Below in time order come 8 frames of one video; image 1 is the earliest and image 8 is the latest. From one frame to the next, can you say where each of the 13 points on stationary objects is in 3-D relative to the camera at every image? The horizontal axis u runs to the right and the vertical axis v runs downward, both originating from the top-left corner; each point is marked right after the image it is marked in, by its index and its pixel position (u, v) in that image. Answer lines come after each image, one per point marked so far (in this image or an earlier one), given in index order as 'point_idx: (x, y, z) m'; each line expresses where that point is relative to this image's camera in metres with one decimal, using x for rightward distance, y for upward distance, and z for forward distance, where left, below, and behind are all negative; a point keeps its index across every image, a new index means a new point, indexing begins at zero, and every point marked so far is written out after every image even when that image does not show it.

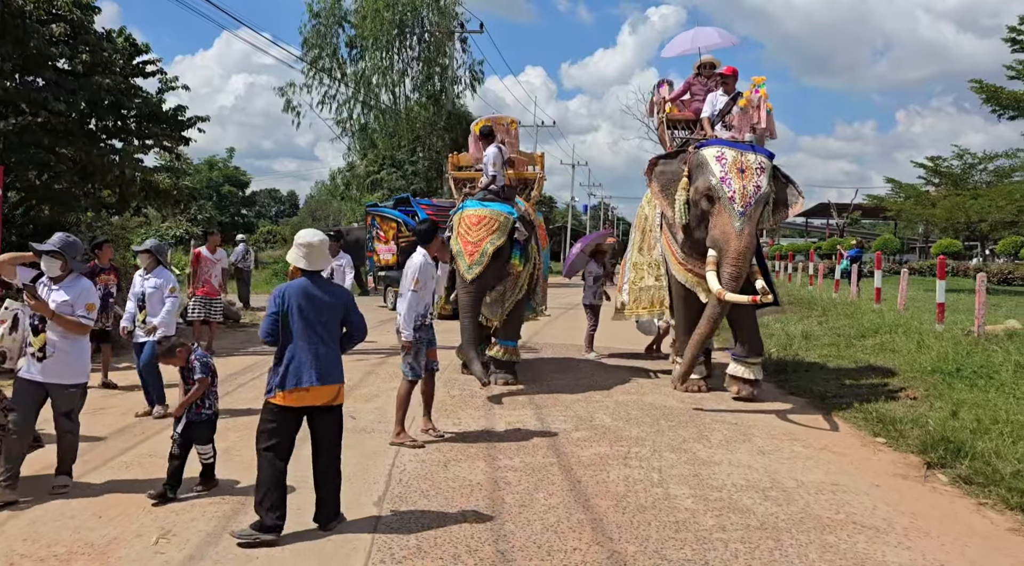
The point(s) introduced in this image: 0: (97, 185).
0: (-5.4, +1.2, +10.9) m
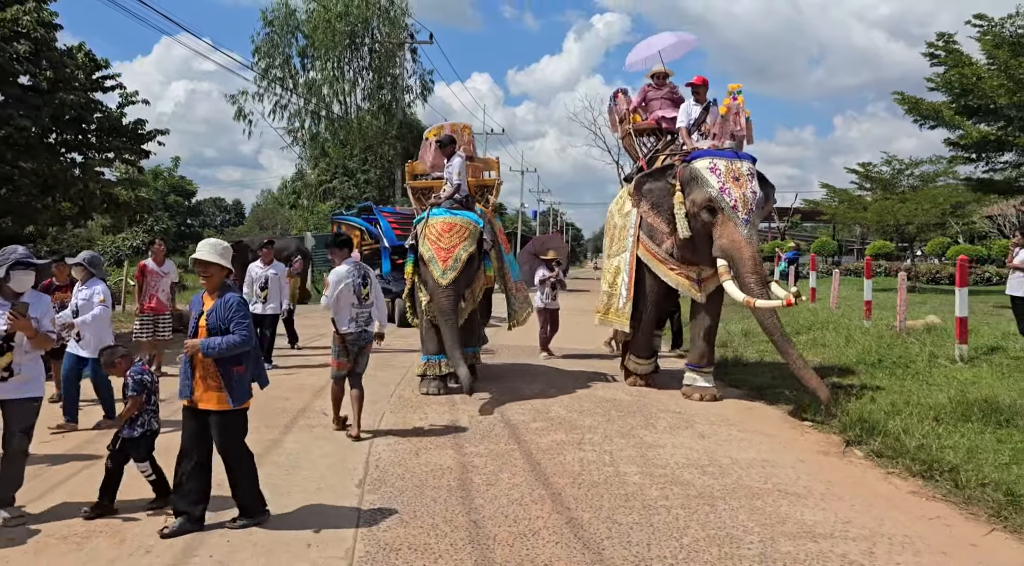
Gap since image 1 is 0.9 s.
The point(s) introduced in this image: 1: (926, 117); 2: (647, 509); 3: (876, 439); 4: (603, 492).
0: (-6.0, +1.1, +11.1) m
1: (+7.7, +3.1, +15.9) m
2: (+0.7, -1.2, +4.4) m
3: (+2.5, -1.1, +5.9) m
4: (+0.5, -1.2, +4.7) m
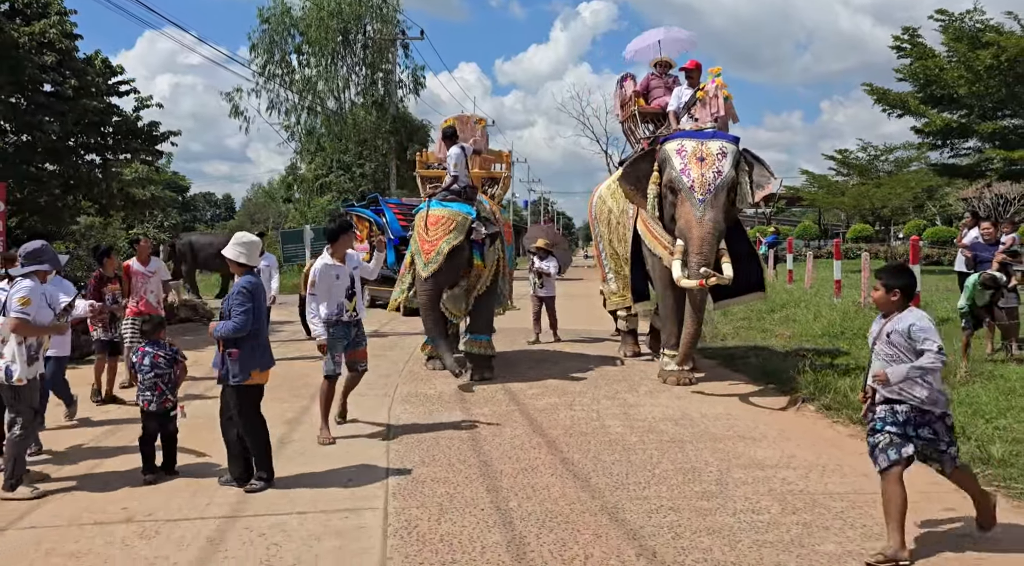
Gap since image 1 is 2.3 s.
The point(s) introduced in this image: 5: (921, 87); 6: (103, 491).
0: (-6.1, +1.2, +11.8) m
1: (+7.6, +3.5, +16.8) m
2: (+0.7, -1.0, +5.3) m
3: (+2.5, -0.9, +6.8) m
4: (+0.5, -1.0, +5.6) m
5: (+7.8, +3.7, +16.1) m
6: (-2.2, -1.1, +4.6) m
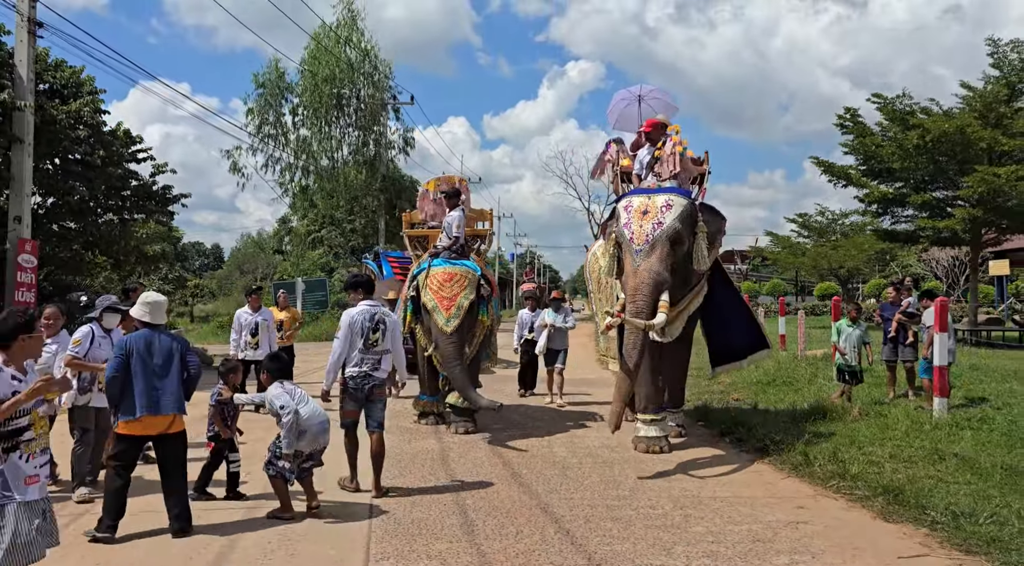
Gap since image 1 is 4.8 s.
0: (-6.5, +0.5, +13.2) m
1: (+7.1, +2.3, +18.4) m
2: (+0.4, -1.4, +6.6) m
3: (+2.2, -1.4, +8.2) m
4: (+0.2, -1.4, +6.9) m
5: (+7.4, +2.6, +17.8) m
6: (-2.5, -1.5, +5.9) m
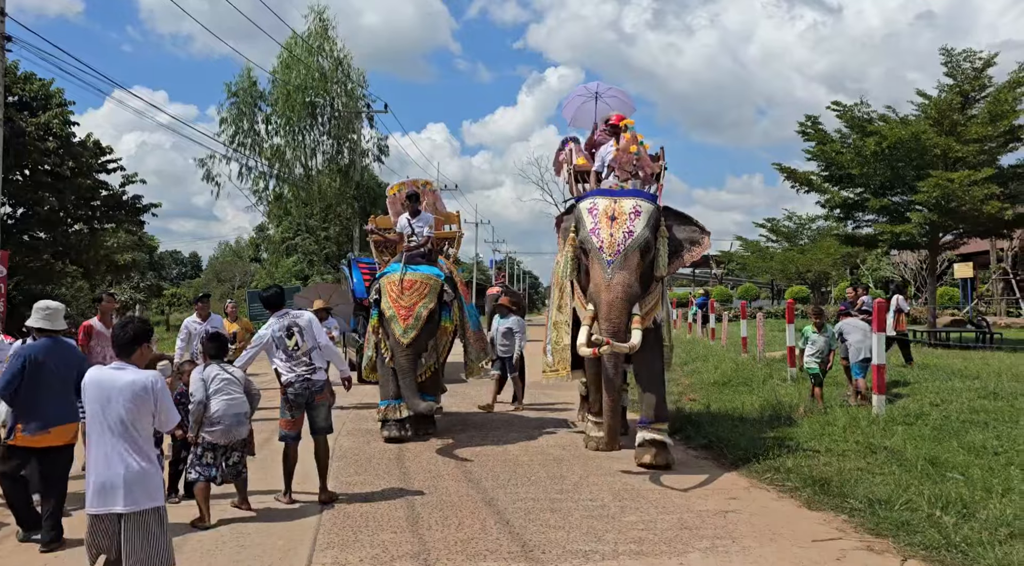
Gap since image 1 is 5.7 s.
0: (-7.0, +0.3, +13.3) m
1: (+6.5, +2.2, +18.9) m
2: (0.0, -1.5, +6.9) m
3: (+1.8, -1.5, +8.5) m
4: (-0.2, -1.5, +7.2) m
5: (+6.7, +2.5, +18.3) m
6: (-2.9, -1.5, +6.1) m
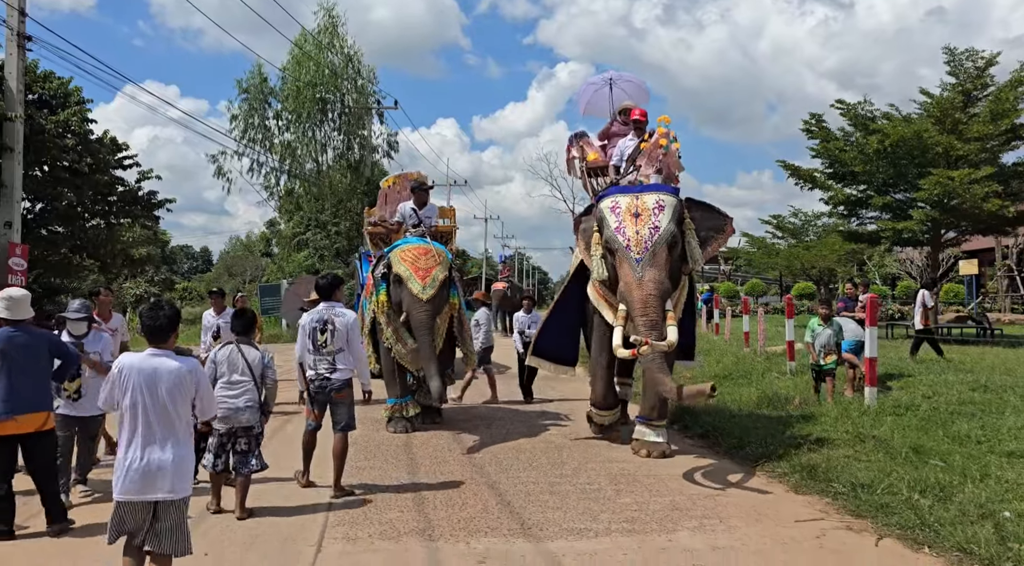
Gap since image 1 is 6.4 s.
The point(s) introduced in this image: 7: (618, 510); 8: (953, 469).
0: (-6.9, +0.4, +13.7) m
1: (+6.6, +2.3, +19.1) m
2: (+0.1, -1.4, +7.2) m
3: (+1.8, -1.4, +8.7) m
4: (-0.1, -1.4, +7.4) m
5: (+6.9, +2.6, +18.5) m
6: (-2.9, -1.5, +6.4) m
7: (+0.7, -1.4, +5.2) m
8: (+3.0, -1.3, +5.8) m
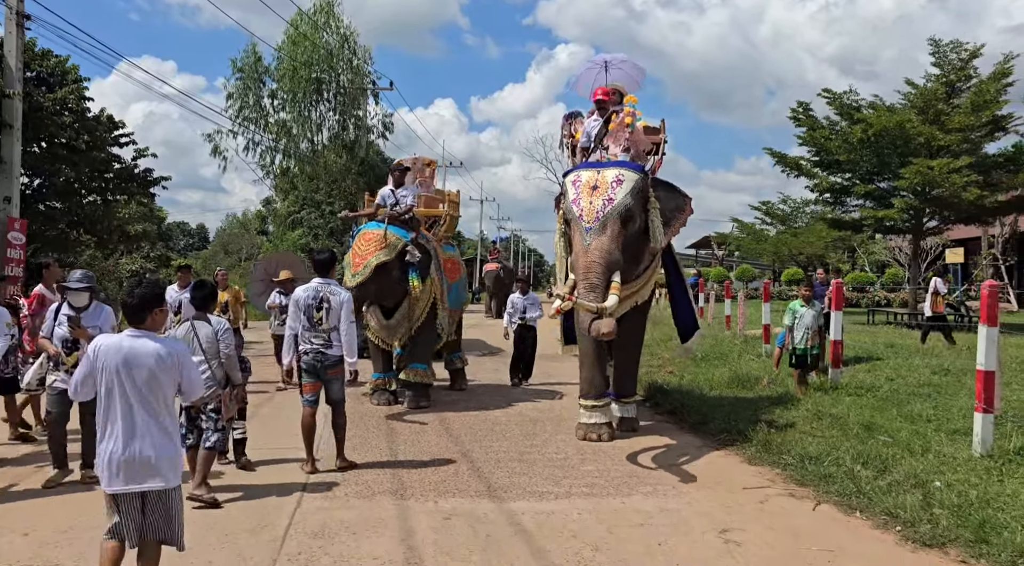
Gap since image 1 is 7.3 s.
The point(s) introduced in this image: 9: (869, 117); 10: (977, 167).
0: (-7.1, +0.8, +14.0) m
1: (+6.4, +2.7, +19.4) m
2: (-0.1, -1.3, +7.5) m
3: (+1.6, -1.2, +9.1) m
4: (-0.4, -1.3, +7.8) m
5: (+6.7, +2.9, +18.8) m
6: (-3.1, -1.3, +6.8) m
7: (+0.5, -1.3, +5.6) m
8: (+2.8, -1.2, +6.2) m
9: (+7.2, +3.4, +17.0) m
10: (+9.3, +2.3, +16.9) m
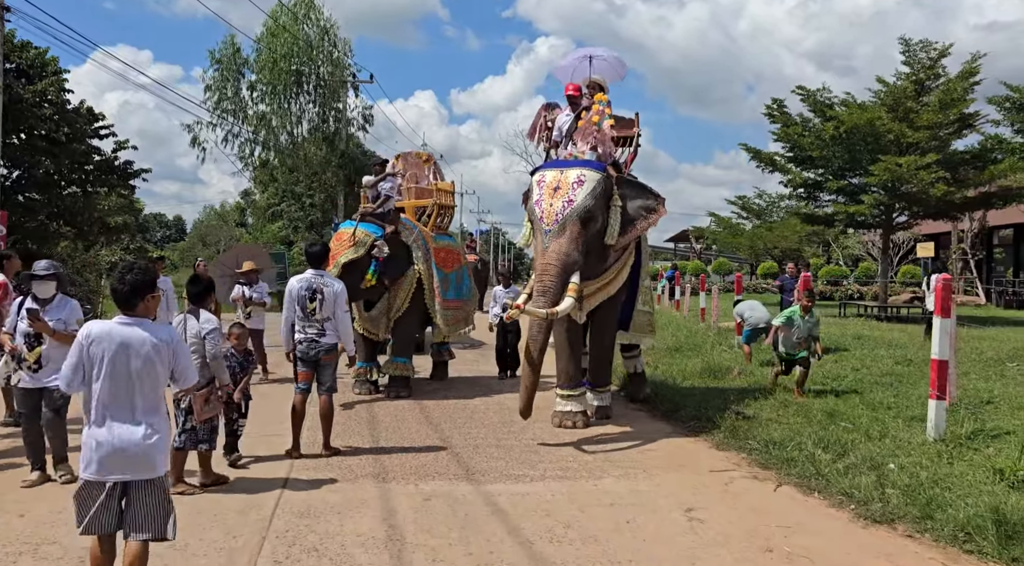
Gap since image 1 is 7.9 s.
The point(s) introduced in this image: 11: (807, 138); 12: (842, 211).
0: (-7.5, +1.0, +14.0) m
1: (+5.9, +2.8, +19.7) m
2: (-0.3, -1.2, +7.8) m
3: (+1.4, -1.1, +9.4) m
4: (-0.6, -1.2, +8.0) m
5: (+6.2, +3.0, +19.1) m
6: (-3.3, -1.2, +6.9) m
7: (+0.3, -1.2, +5.8) m
8: (+2.6, -1.1, +6.5) m
9: (+6.8, +3.5, +17.4) m
10: (+8.9, +2.4, +17.3) m
11: (+6.3, +3.1, +18.1) m
12: (+7.0, +1.5, +17.8) m
